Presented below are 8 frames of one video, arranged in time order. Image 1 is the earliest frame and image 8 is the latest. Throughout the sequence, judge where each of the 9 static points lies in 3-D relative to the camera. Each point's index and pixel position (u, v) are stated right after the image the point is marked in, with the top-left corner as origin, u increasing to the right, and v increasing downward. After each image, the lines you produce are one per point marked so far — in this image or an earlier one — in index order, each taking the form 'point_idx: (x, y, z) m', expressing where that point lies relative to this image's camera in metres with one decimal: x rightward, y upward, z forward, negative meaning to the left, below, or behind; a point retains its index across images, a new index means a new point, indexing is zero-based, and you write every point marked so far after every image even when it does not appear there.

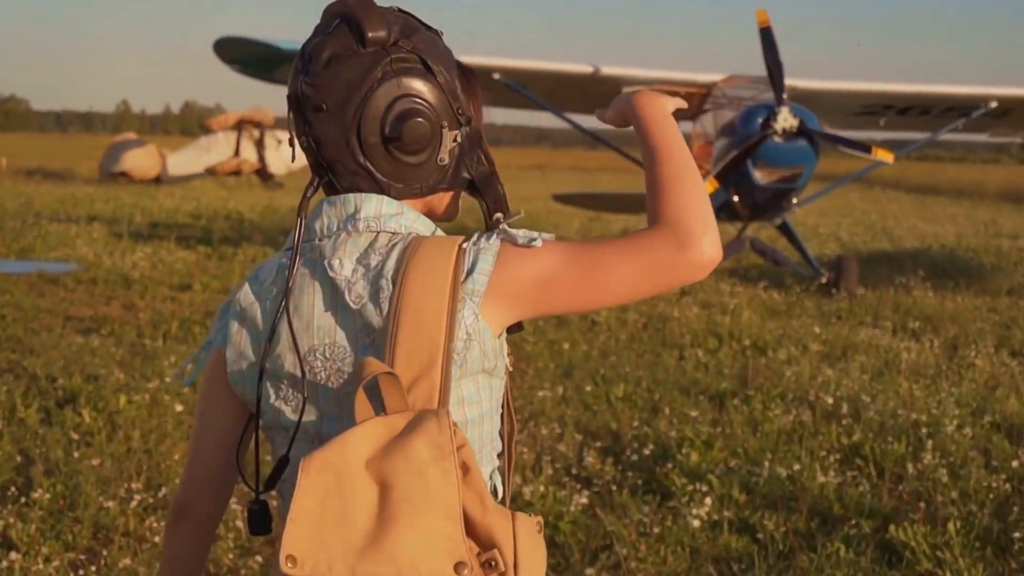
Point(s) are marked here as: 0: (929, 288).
0: (+2.1, 0.0, +8.6) m
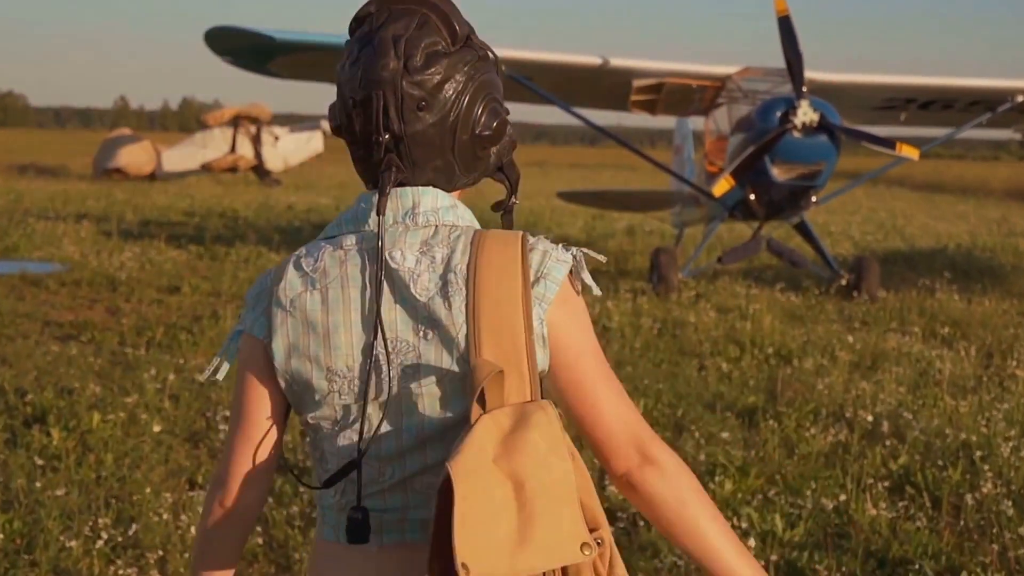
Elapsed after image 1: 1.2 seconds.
0: (+2.2, 0.0, +8.2) m
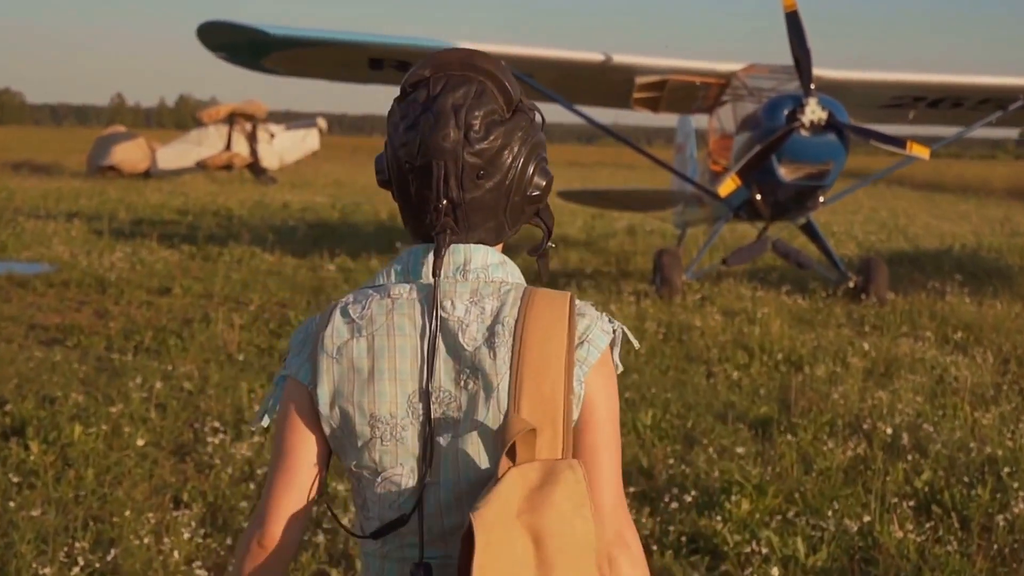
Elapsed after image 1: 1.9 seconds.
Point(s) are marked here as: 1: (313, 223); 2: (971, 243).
0: (+2.2, 0.0, +8.0) m
1: (-1.5, +0.5, +12.2) m
2: (+3.6, +0.3, +12.8) m
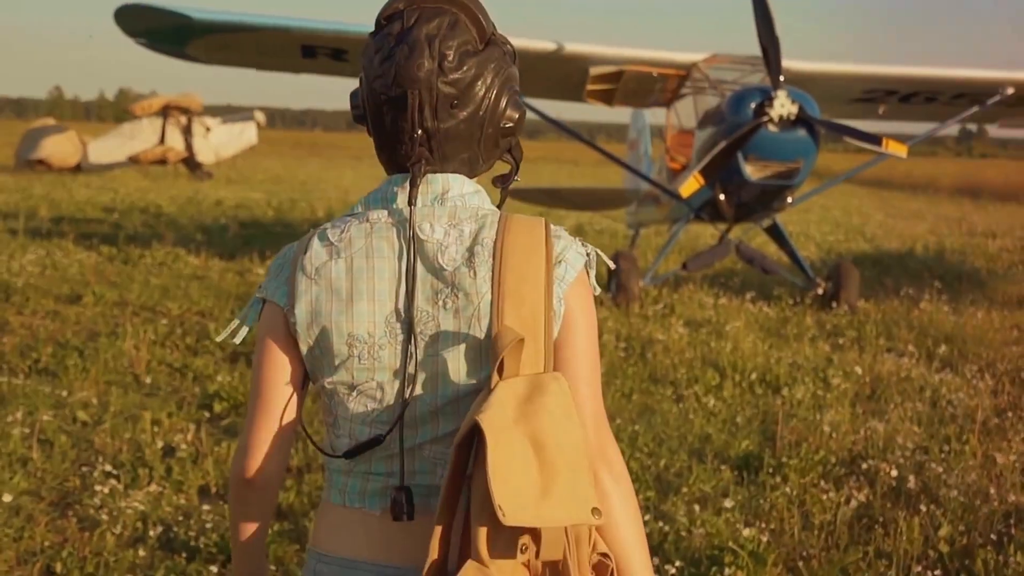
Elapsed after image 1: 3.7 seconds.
0: (+1.9, -0.1, +7.5) m
1: (-1.9, +0.5, +11.5) m
2: (+3.2, +0.3, +12.4) m
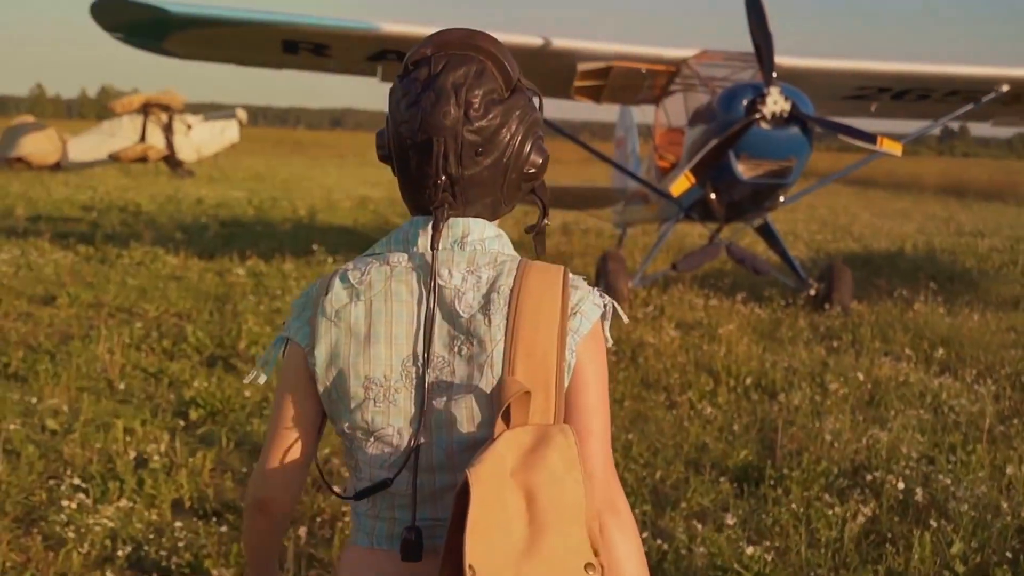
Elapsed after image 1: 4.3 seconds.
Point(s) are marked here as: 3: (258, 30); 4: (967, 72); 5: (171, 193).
0: (+1.9, -0.1, +7.3) m
1: (-2.0, +0.5, +11.3) m
2: (+3.0, +0.3, +12.2) m
3: (-1.1, +1.1, +7.3) m
4: (+2.0, +1.0, +7.4) m
5: (-3.1, +0.8, +14.9) m
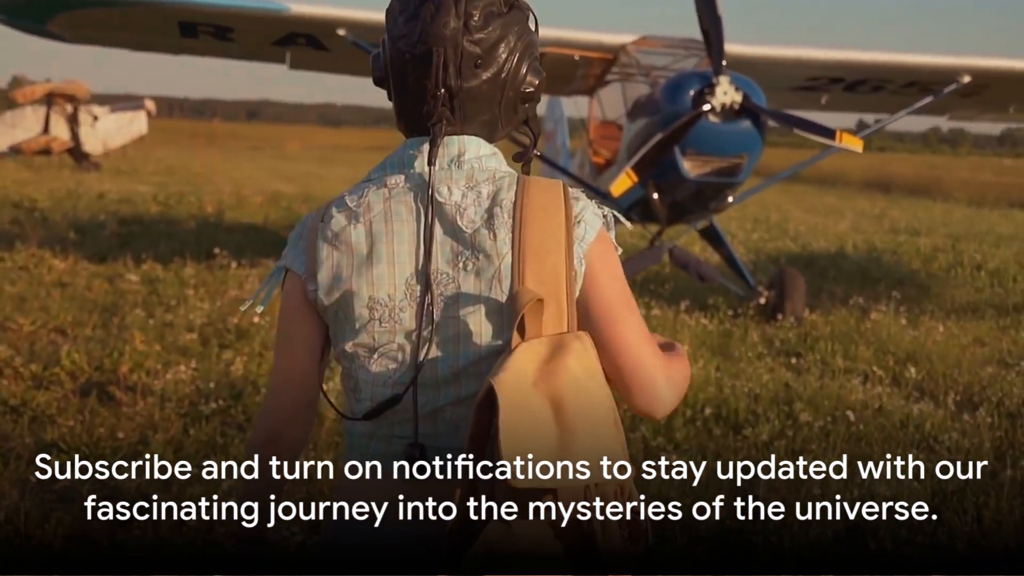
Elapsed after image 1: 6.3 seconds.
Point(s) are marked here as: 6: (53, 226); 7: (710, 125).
0: (+1.5, -0.1, +6.8) m
1: (-2.5, +0.4, +10.6) m
2: (+2.5, +0.3, +11.7) m
3: (-1.4, +1.1, +6.6) m
4: (+1.7, +0.9, +6.8) m
5: (-3.7, +0.8, +14.1) m
6: (-2.7, +0.4, +9.6) m
7: (+0.7, +0.6, +6.0) m
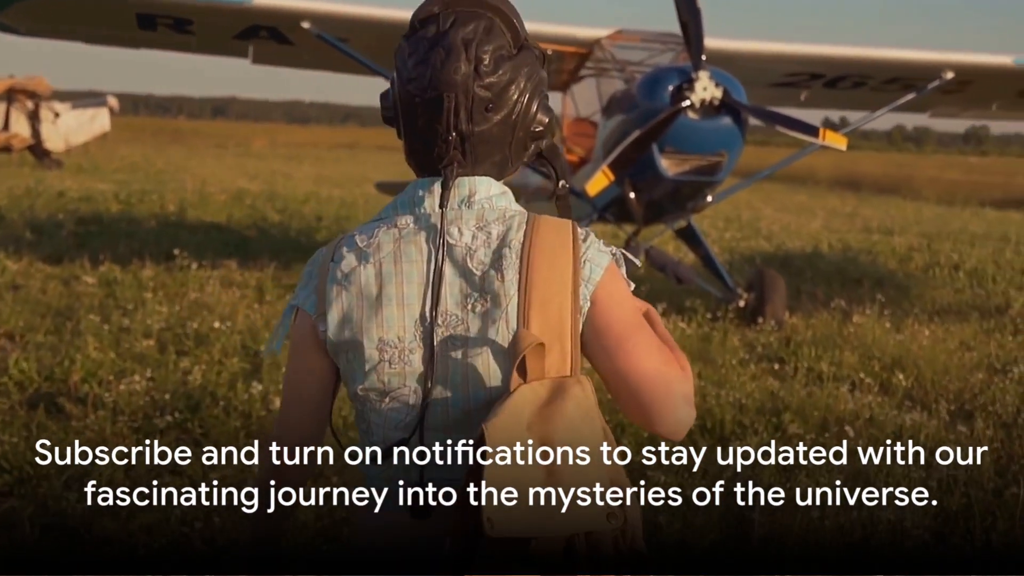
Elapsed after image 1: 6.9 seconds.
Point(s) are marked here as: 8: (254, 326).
0: (+1.4, -0.1, +6.6) m
1: (-2.7, +0.4, +10.3) m
2: (+2.3, +0.3, +11.5) m
3: (-1.5, +1.1, +6.4) m
4: (+1.6, +0.9, +6.6) m
5: (-4.0, +0.8, +13.7) m
6: (-2.8, +0.4, +9.4) m
7: (+0.6, +0.6, +5.8) m
8: (-0.9, -0.1, +5.5) m
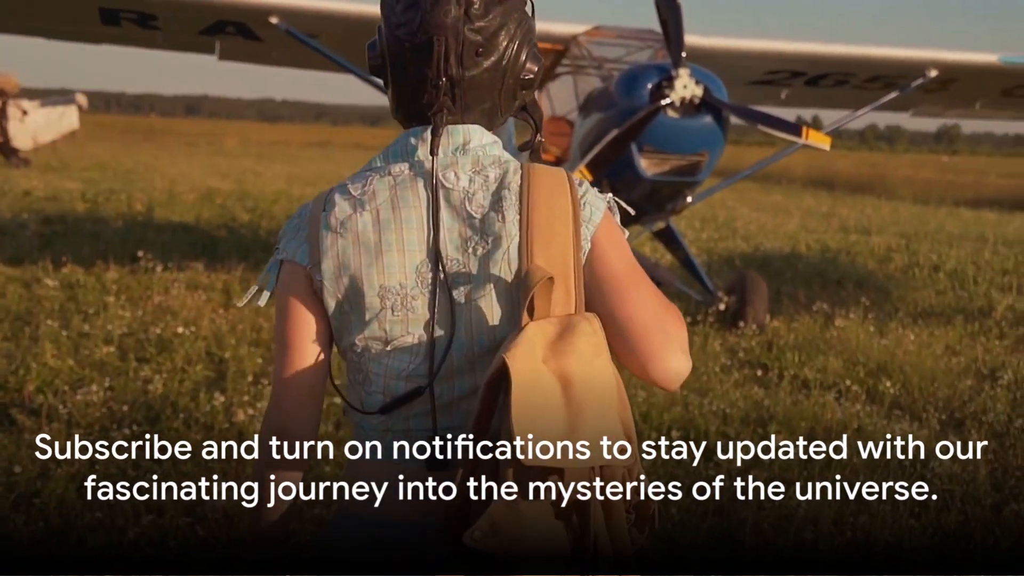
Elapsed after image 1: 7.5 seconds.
0: (+1.3, -0.1, +6.4) m
1: (-2.8, +0.4, +10.1) m
2: (+2.1, +0.3, +11.4) m
3: (-1.6, +1.1, +6.2) m
4: (+1.5, +0.9, +6.5) m
5: (-4.2, +0.8, +13.5) m
6: (-3.0, +0.3, +9.1) m
7: (+0.5, +0.6, +5.6) m
8: (-0.9, -0.1, +5.3) m
